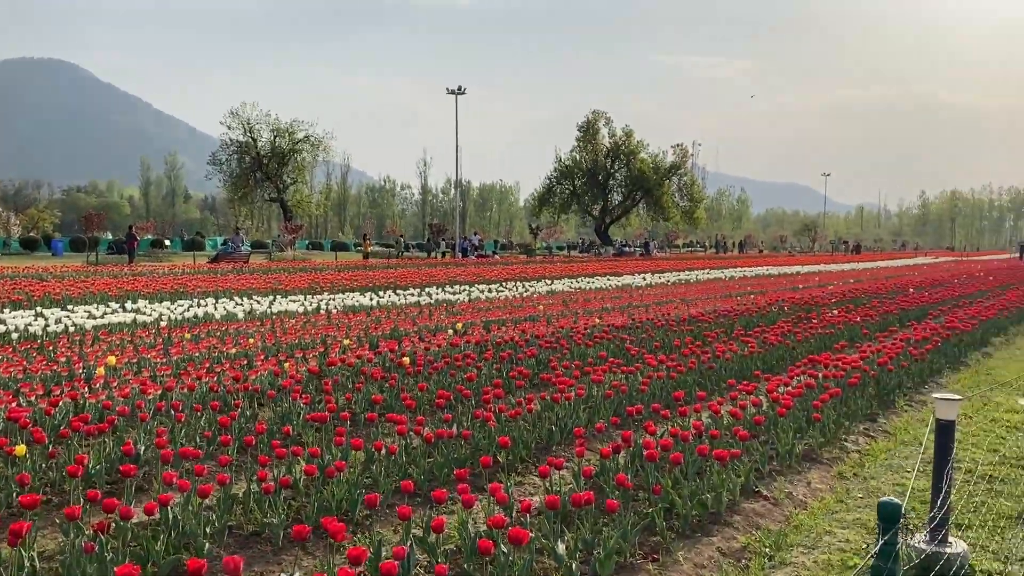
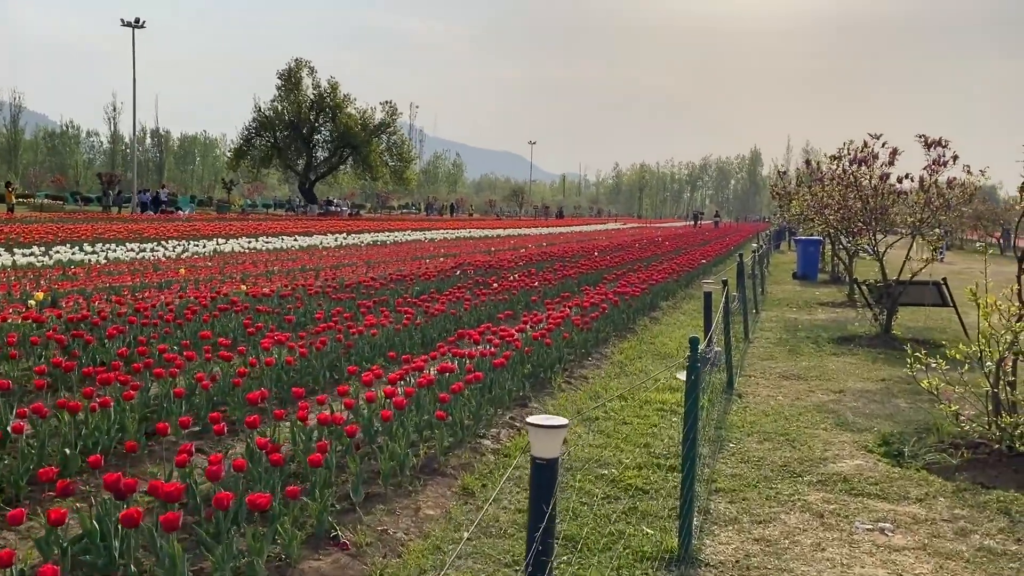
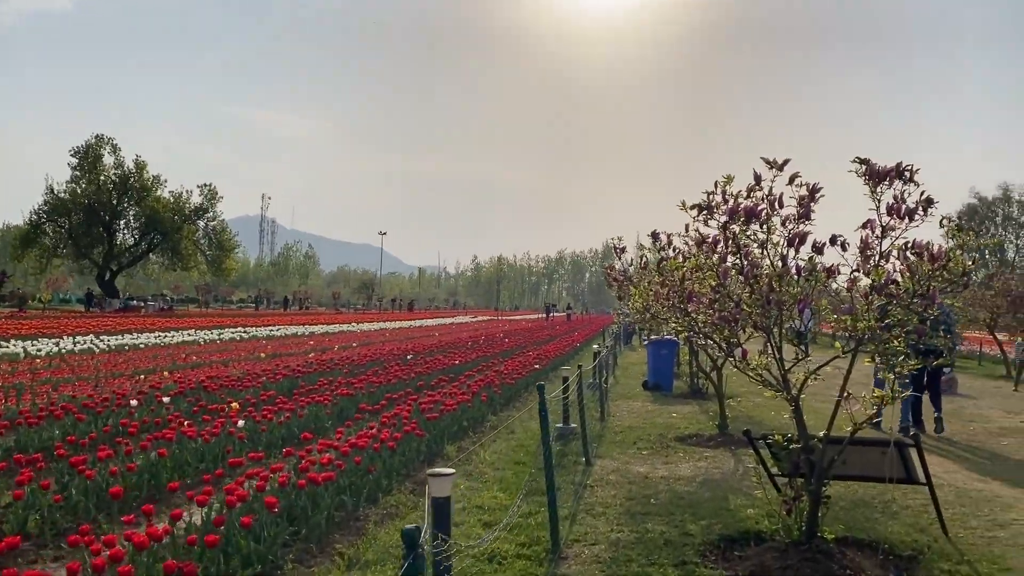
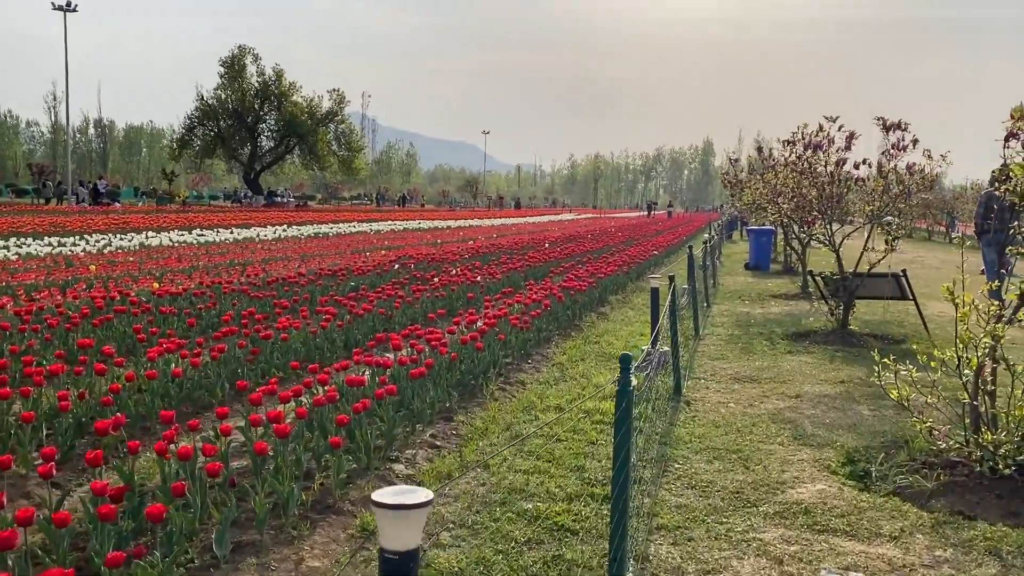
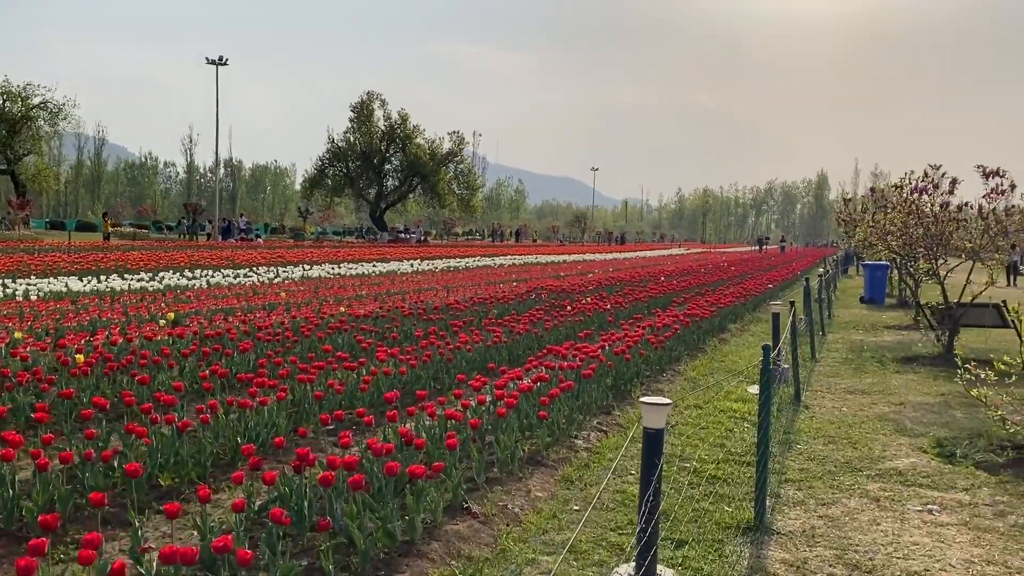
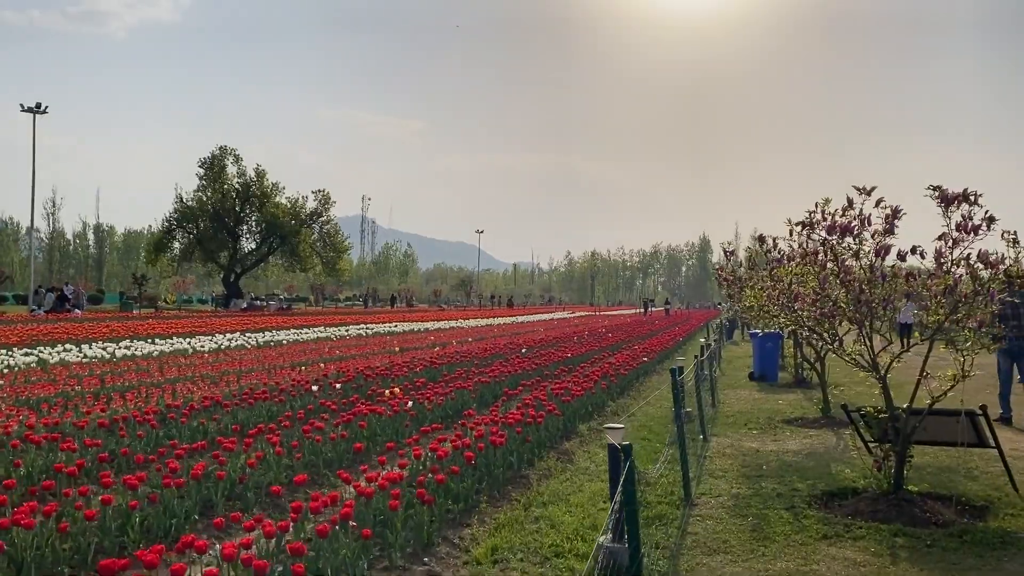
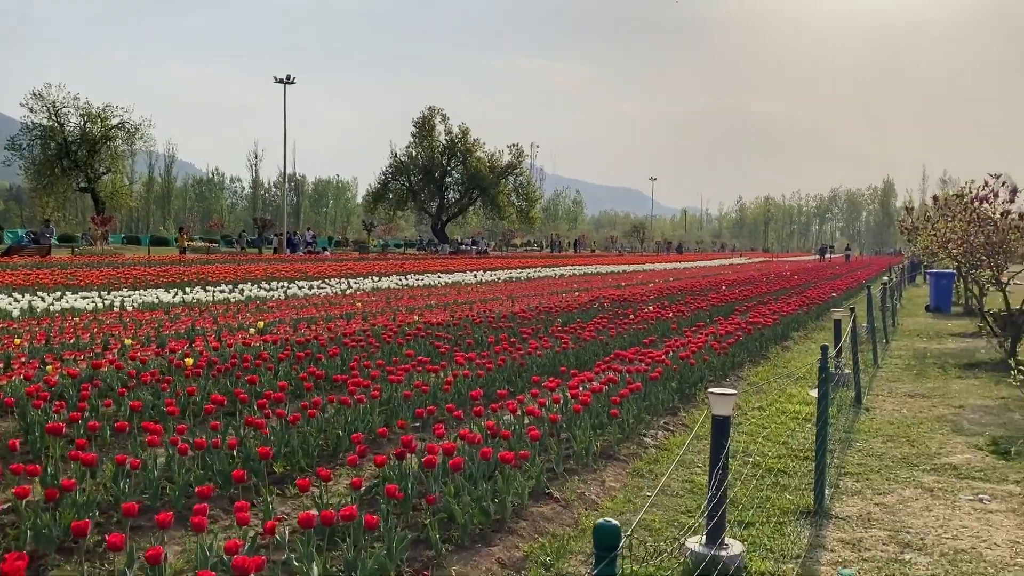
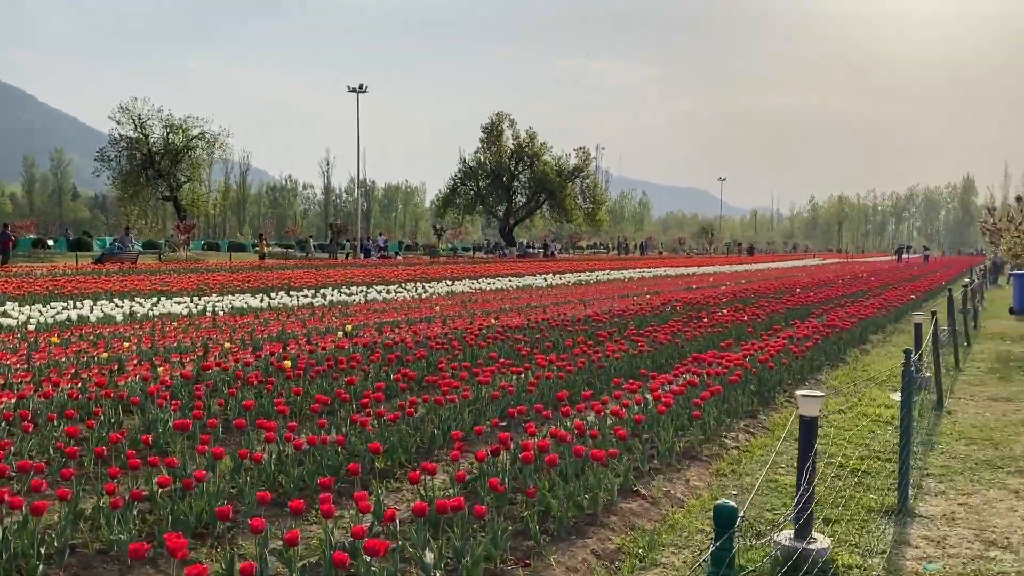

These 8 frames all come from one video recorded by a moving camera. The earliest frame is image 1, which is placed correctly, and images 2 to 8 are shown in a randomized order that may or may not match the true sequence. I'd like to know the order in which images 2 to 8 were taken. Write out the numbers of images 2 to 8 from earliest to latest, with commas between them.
8, 7, 5, 2, 4, 6, 3
